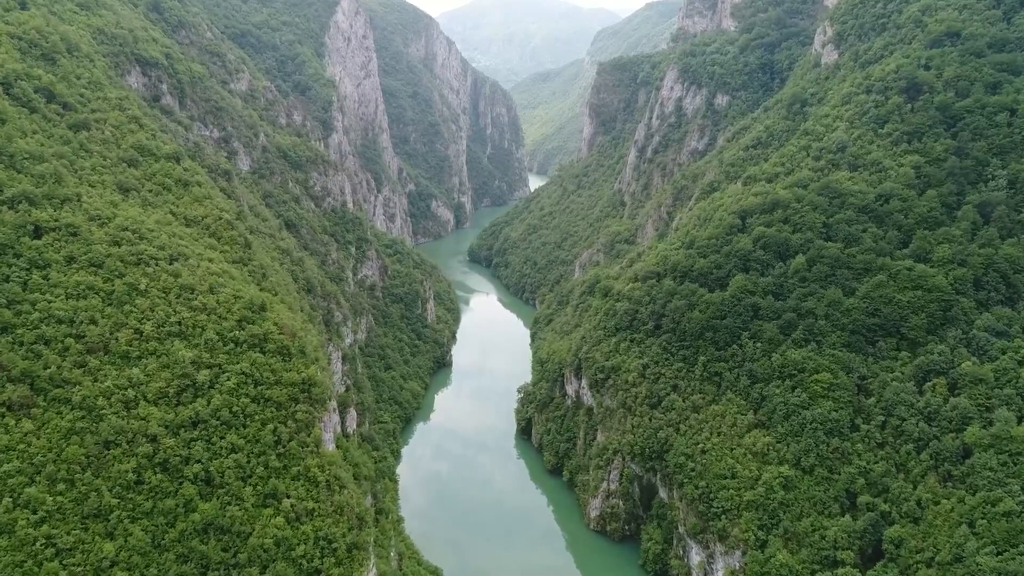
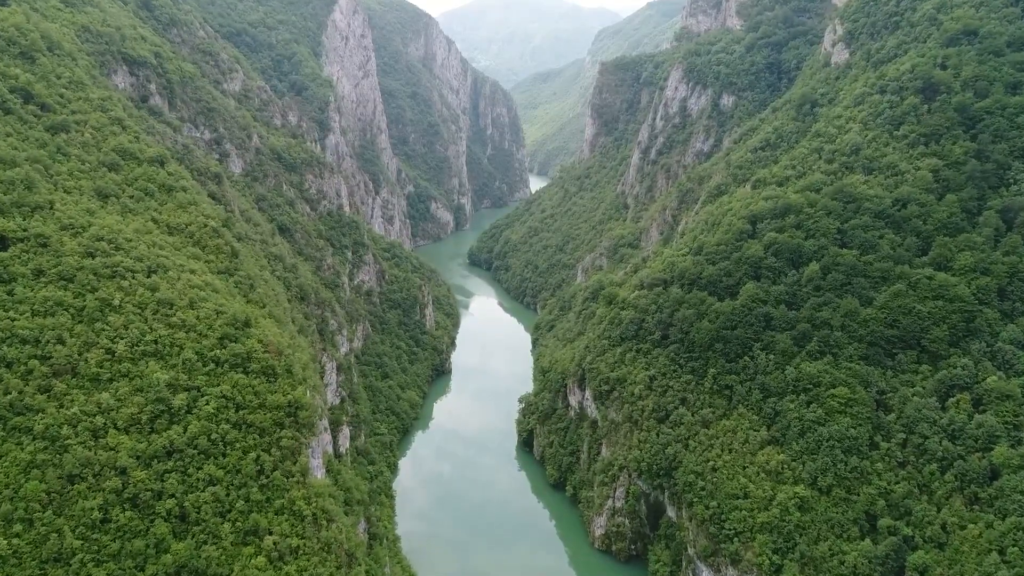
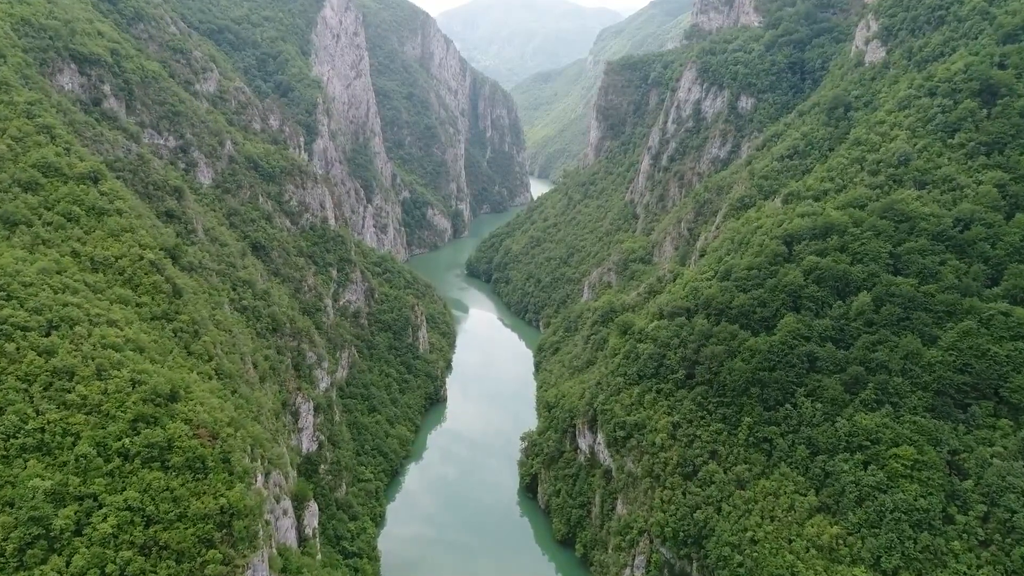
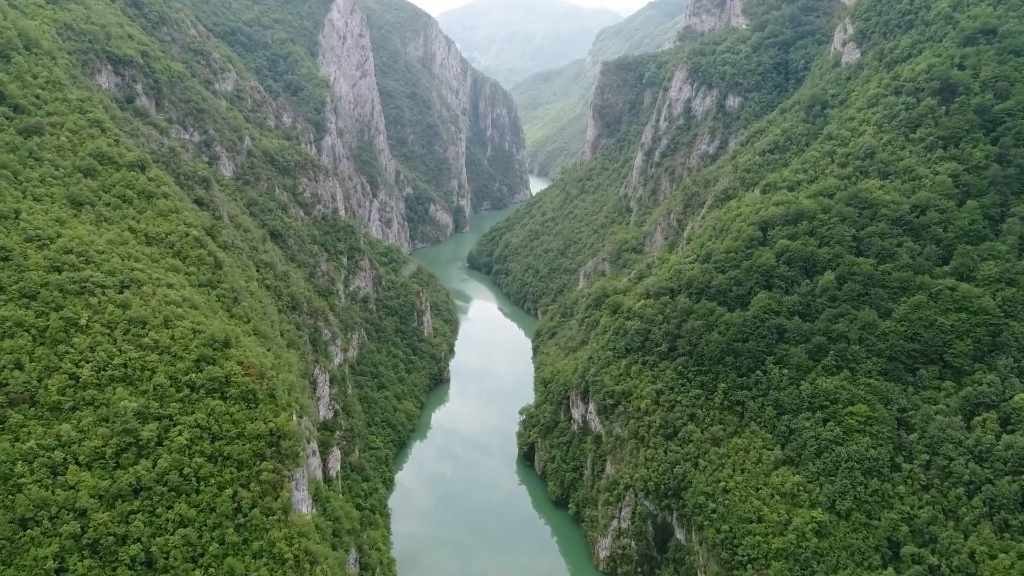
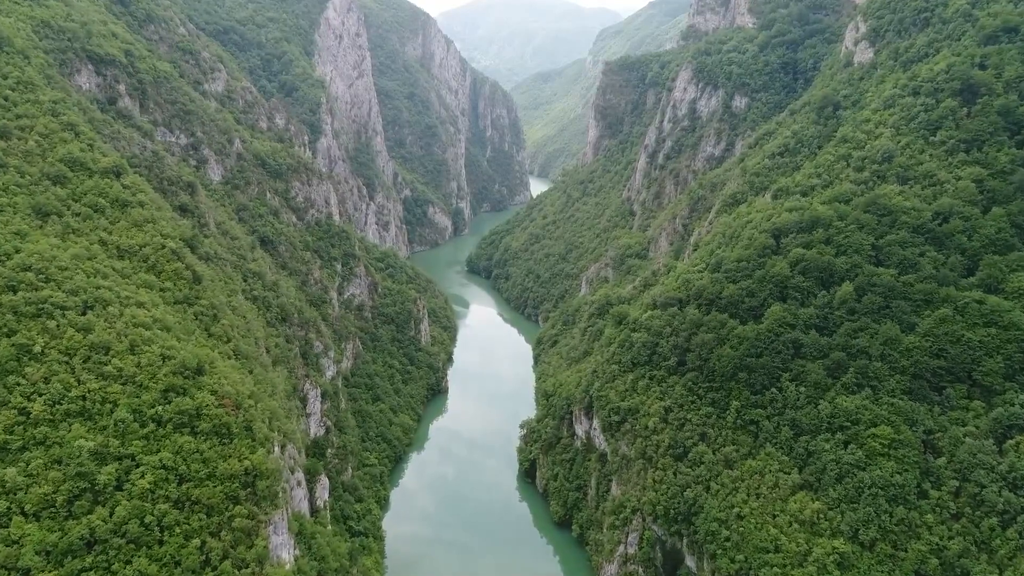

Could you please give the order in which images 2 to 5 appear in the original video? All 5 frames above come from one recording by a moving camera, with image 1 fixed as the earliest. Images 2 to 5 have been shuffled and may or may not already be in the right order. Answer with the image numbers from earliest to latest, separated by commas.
2, 4, 5, 3
